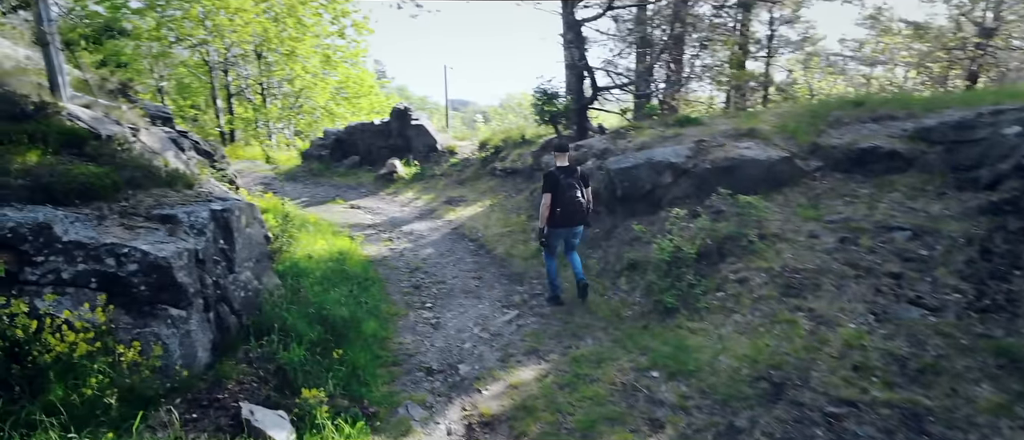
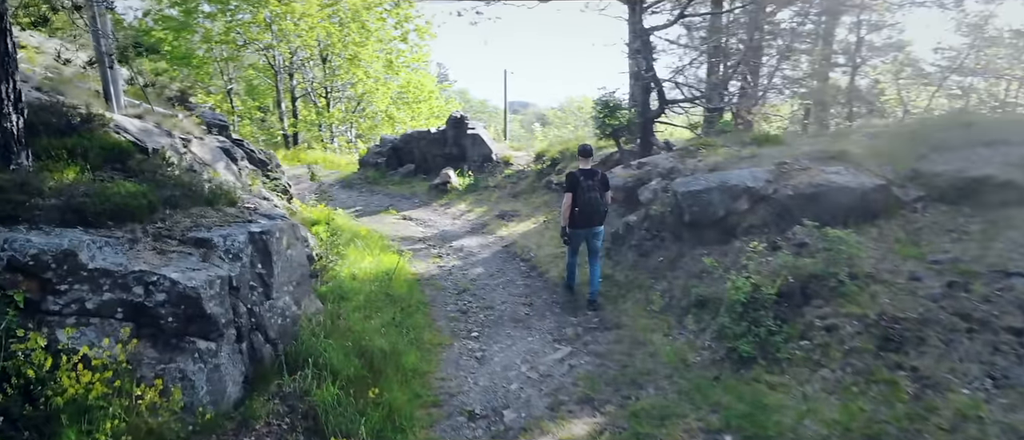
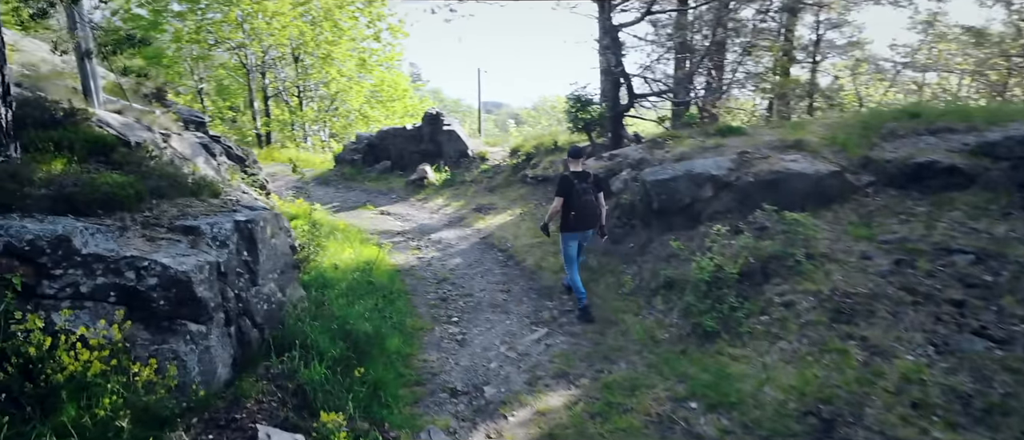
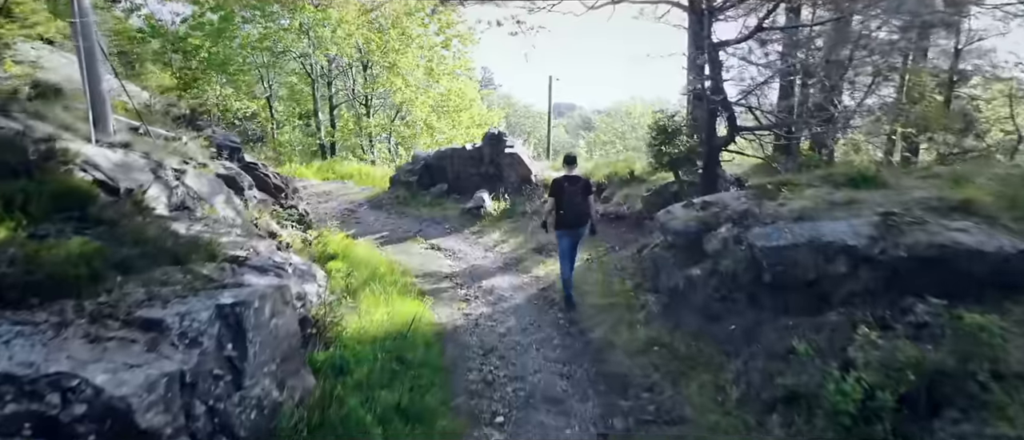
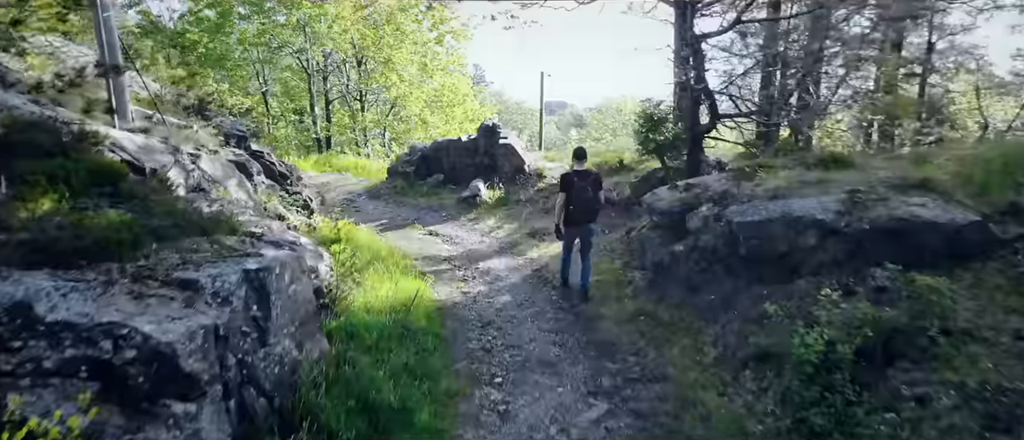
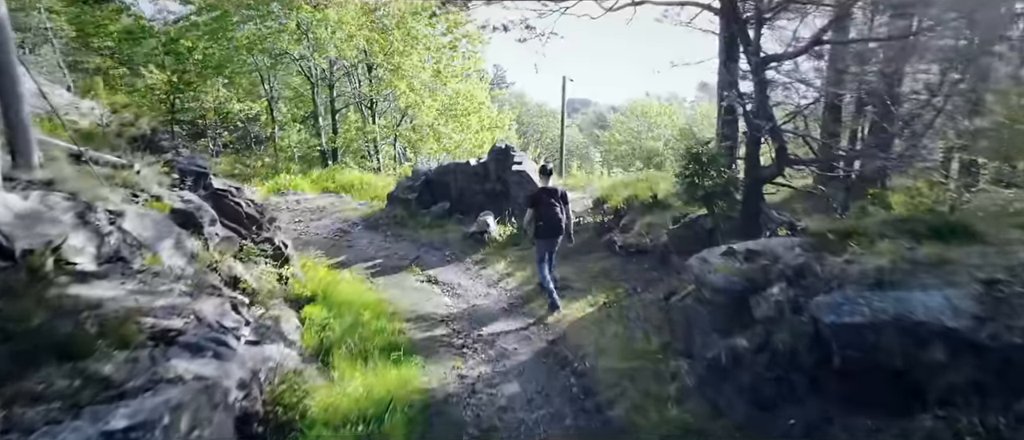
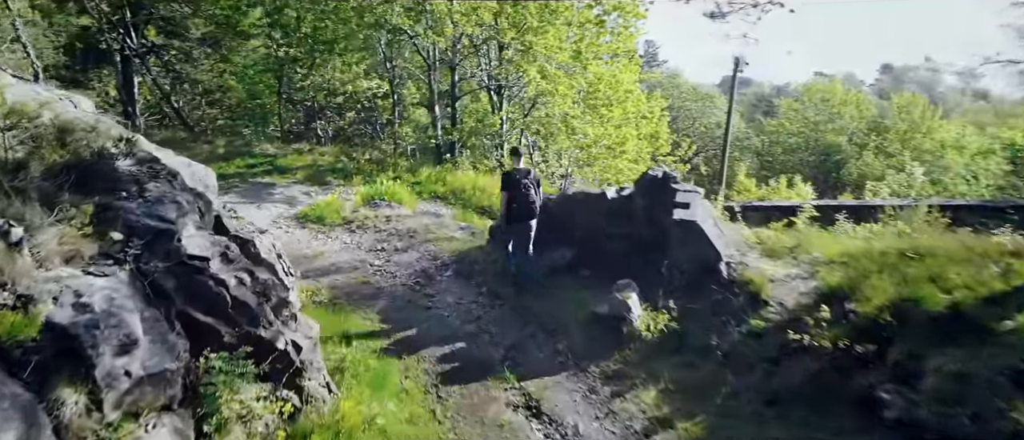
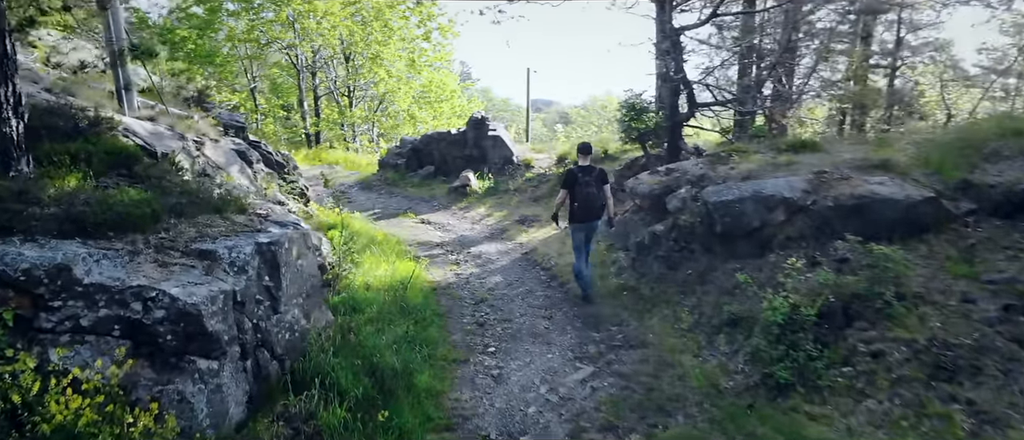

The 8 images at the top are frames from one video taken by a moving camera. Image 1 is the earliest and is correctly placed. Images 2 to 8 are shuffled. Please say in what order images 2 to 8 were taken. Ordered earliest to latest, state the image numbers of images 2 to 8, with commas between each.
3, 2, 8, 5, 4, 6, 7
